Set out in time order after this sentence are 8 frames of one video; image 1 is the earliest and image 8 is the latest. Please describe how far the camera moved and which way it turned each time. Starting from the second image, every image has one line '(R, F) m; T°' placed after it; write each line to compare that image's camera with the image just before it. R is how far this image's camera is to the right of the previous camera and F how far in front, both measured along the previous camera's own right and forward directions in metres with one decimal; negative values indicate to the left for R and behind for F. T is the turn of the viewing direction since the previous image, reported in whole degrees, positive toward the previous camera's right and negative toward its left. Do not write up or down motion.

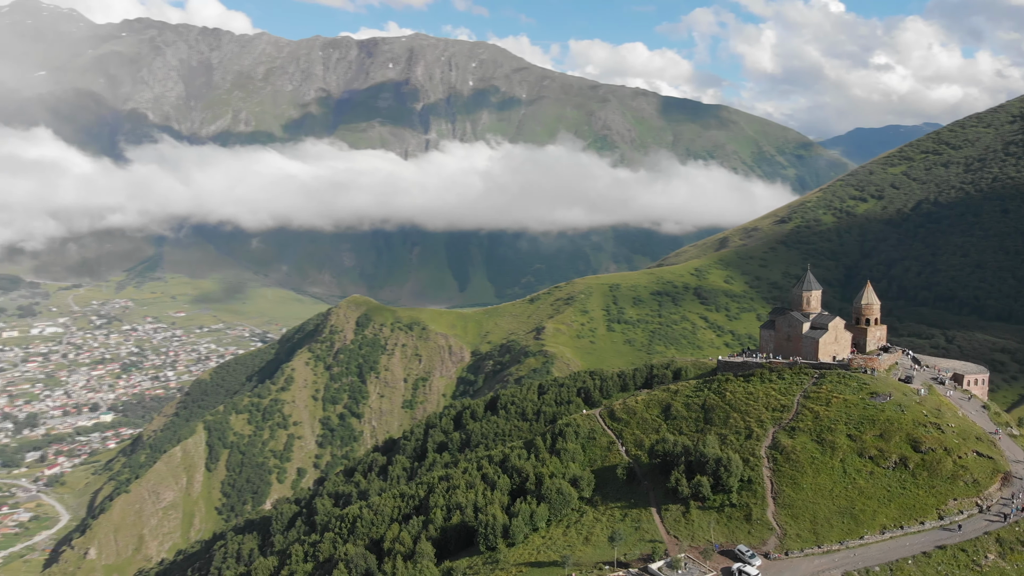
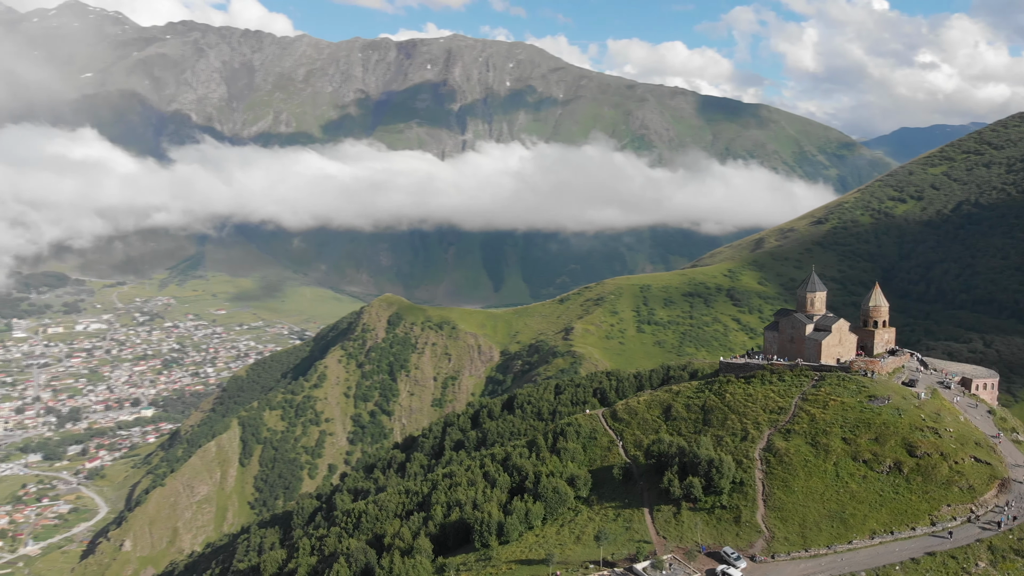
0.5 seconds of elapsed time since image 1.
(+2.8, -0.2) m; -3°
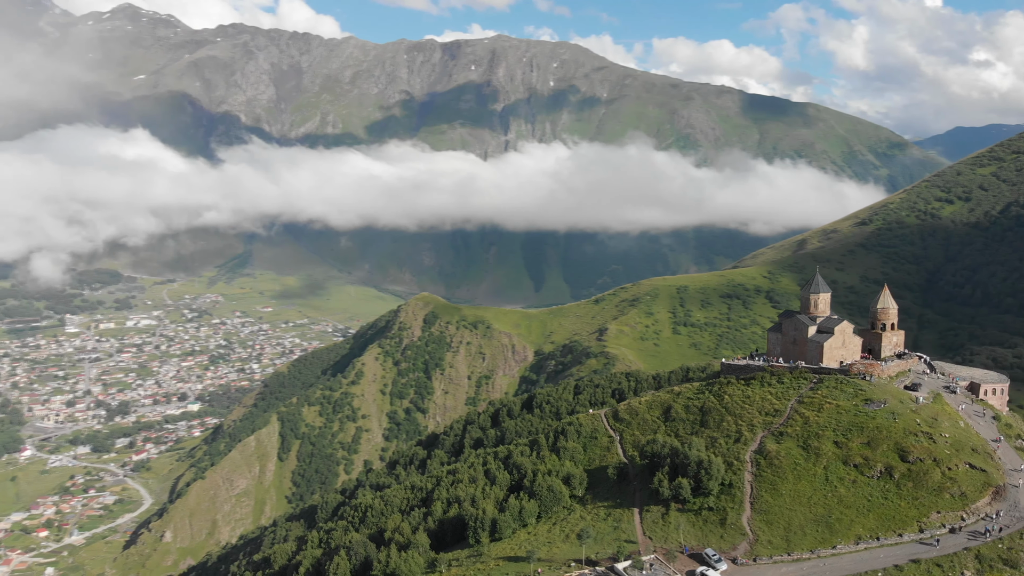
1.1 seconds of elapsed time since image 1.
(+3.3, -0.2) m; -3°
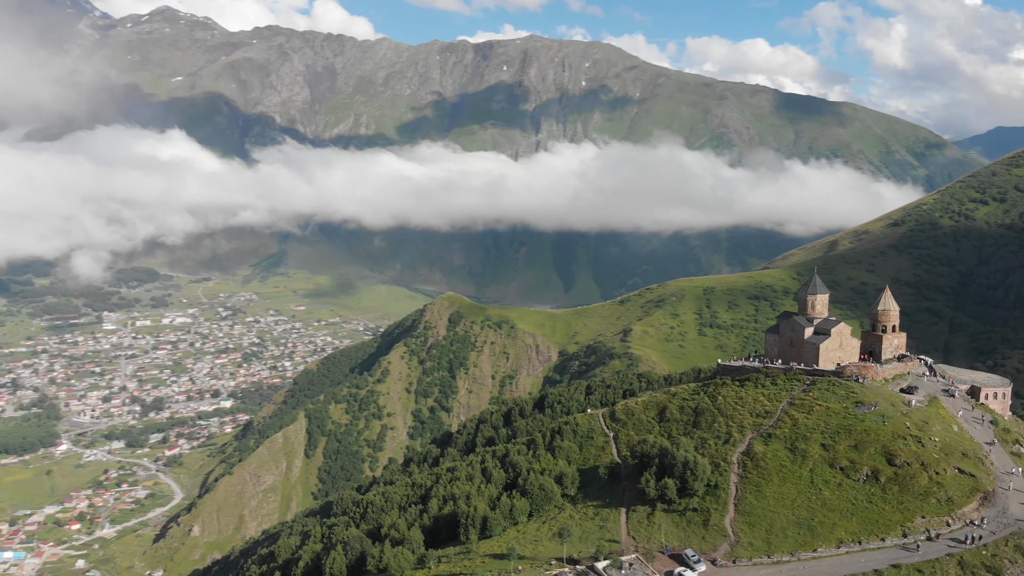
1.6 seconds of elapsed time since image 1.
(+2.8, -0.2) m; -2°
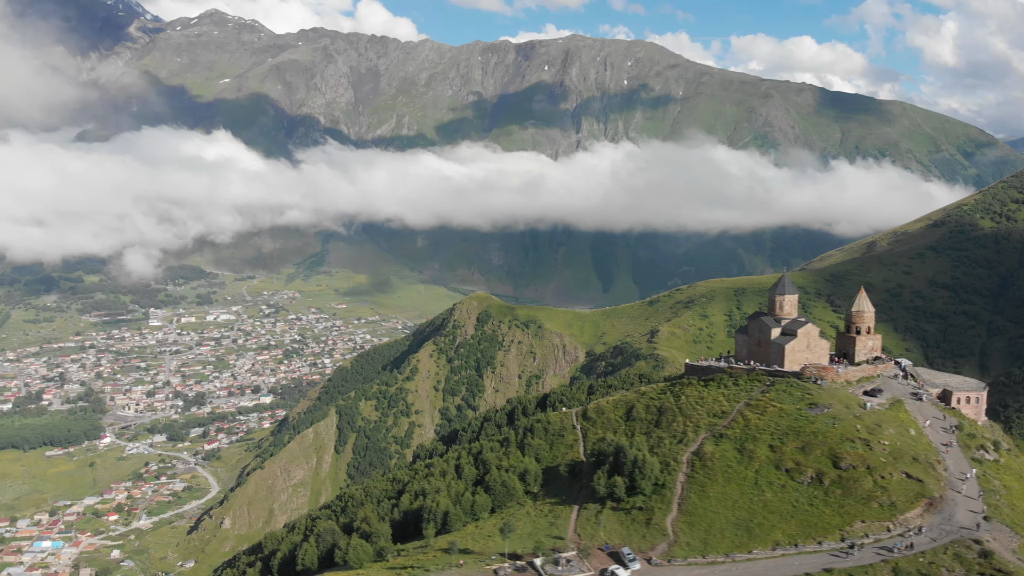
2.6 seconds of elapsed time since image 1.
(+5.6, -0.2) m; -3°
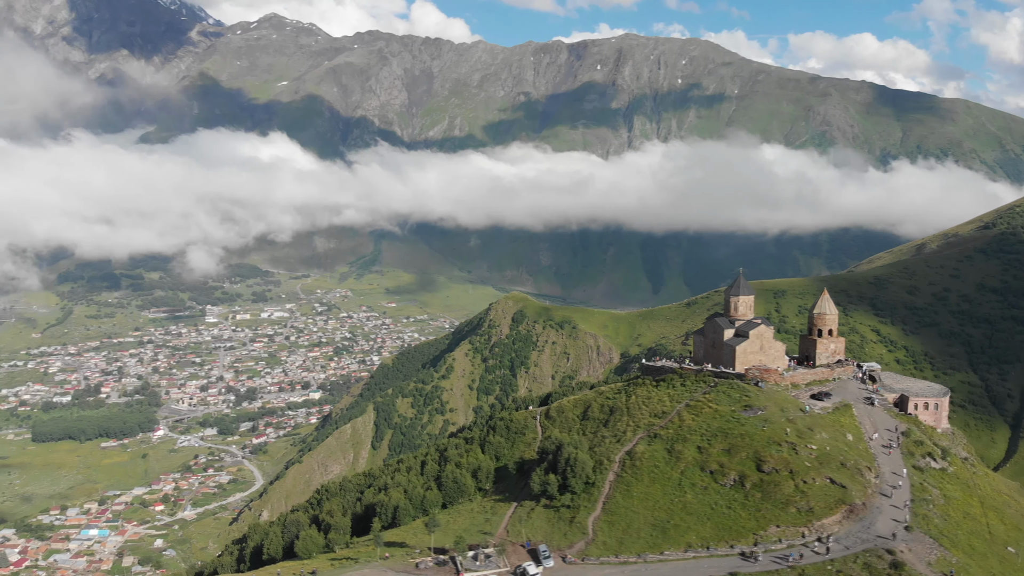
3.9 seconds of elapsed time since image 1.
(+7.3, -0.2) m; -4°
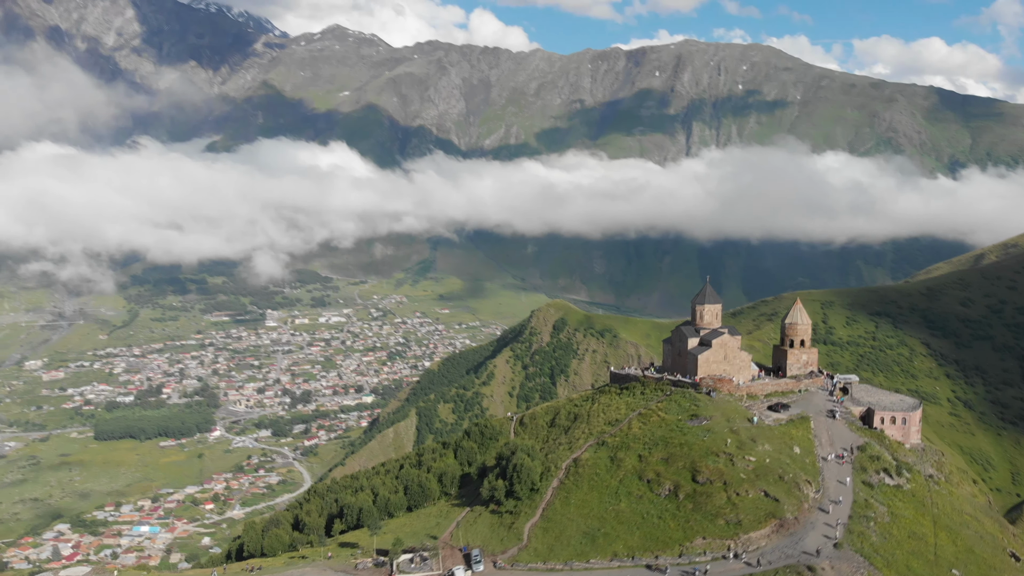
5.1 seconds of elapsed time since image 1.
(+6.8, -0.2) m; -4°
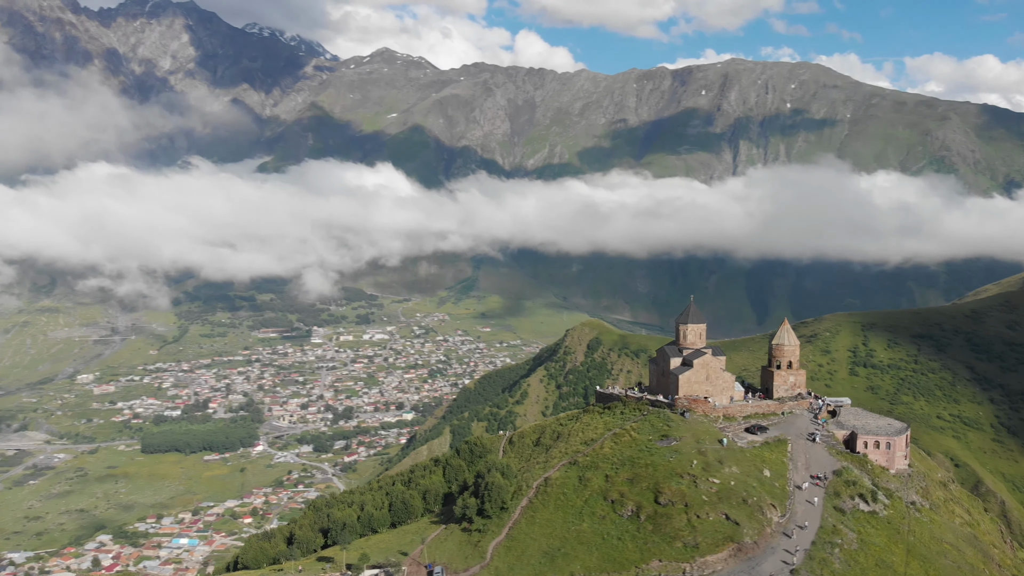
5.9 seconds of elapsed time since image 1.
(+4.5, -0.2) m; -3°
